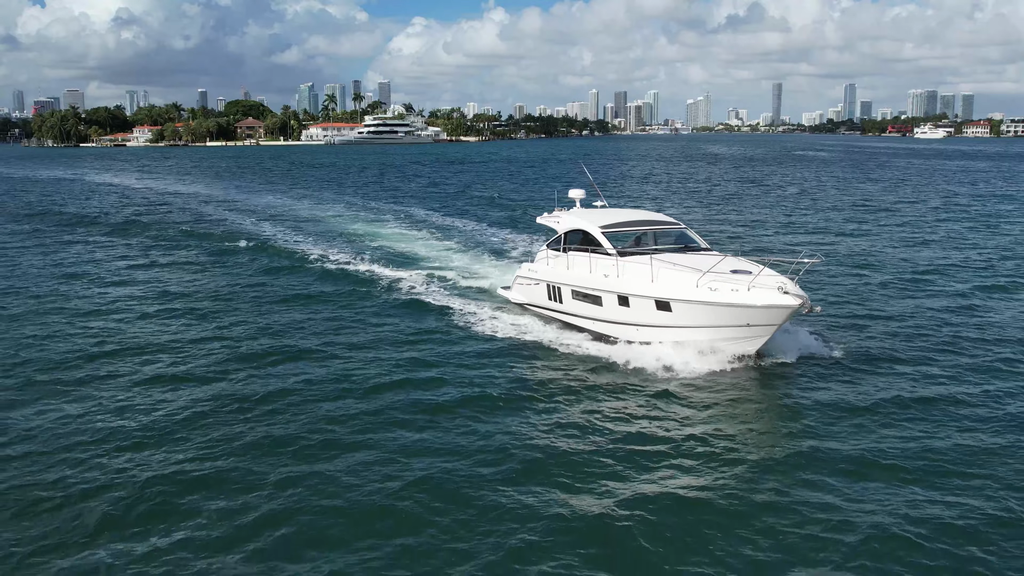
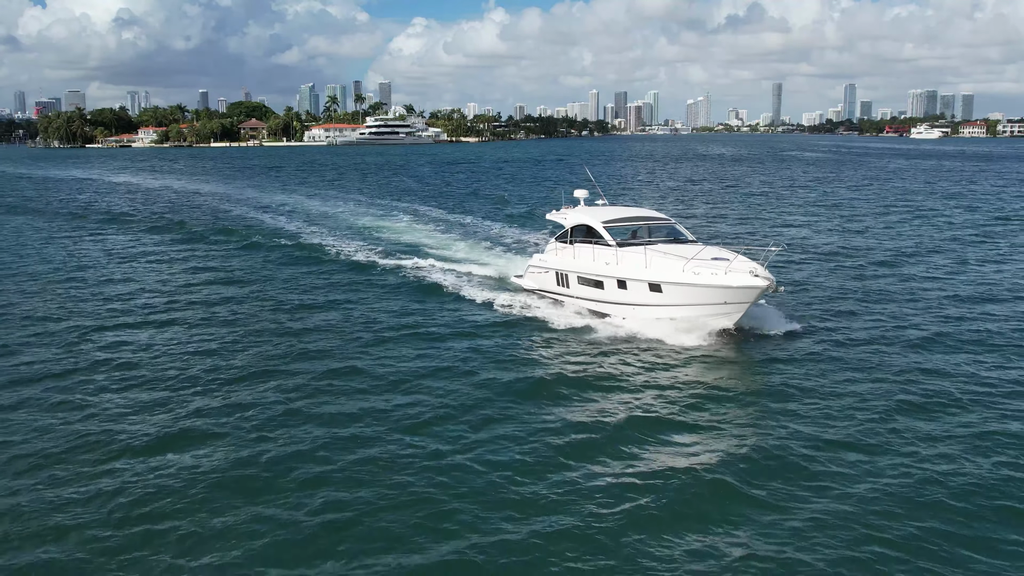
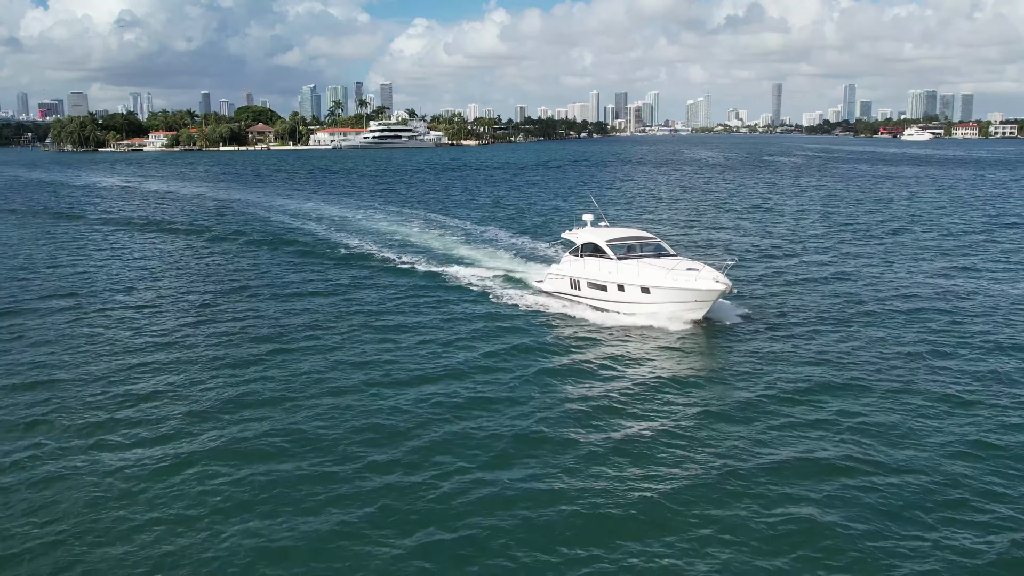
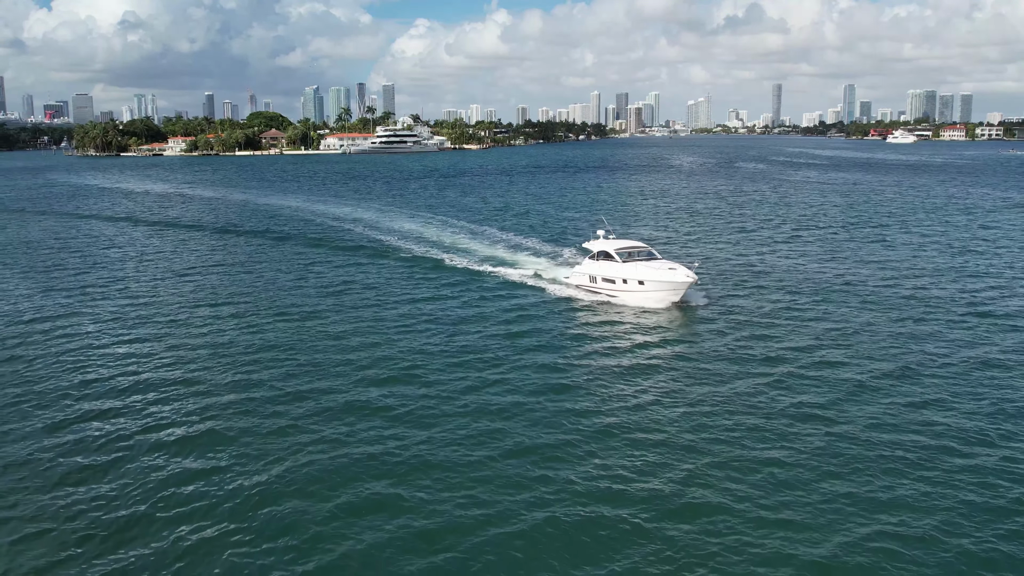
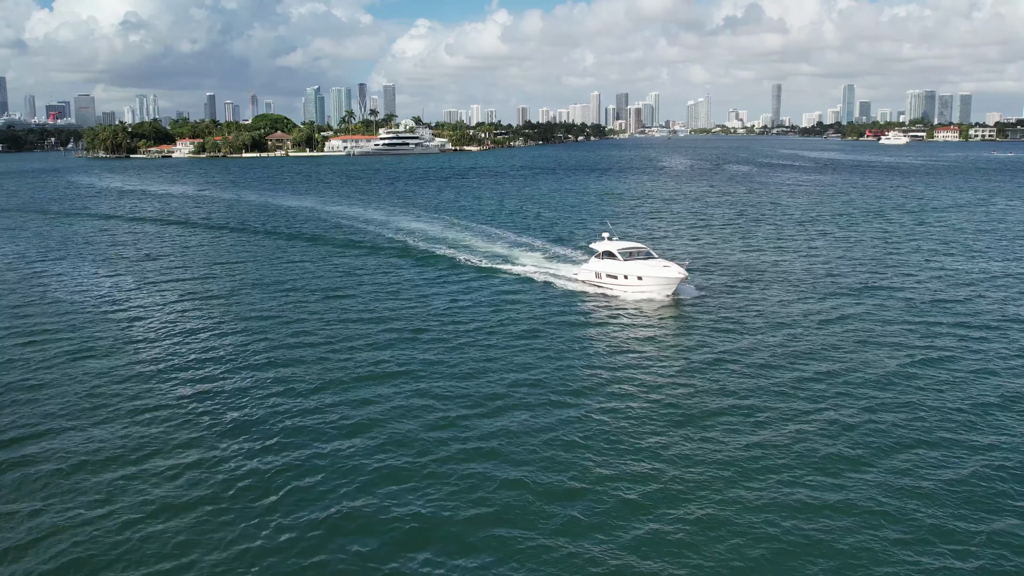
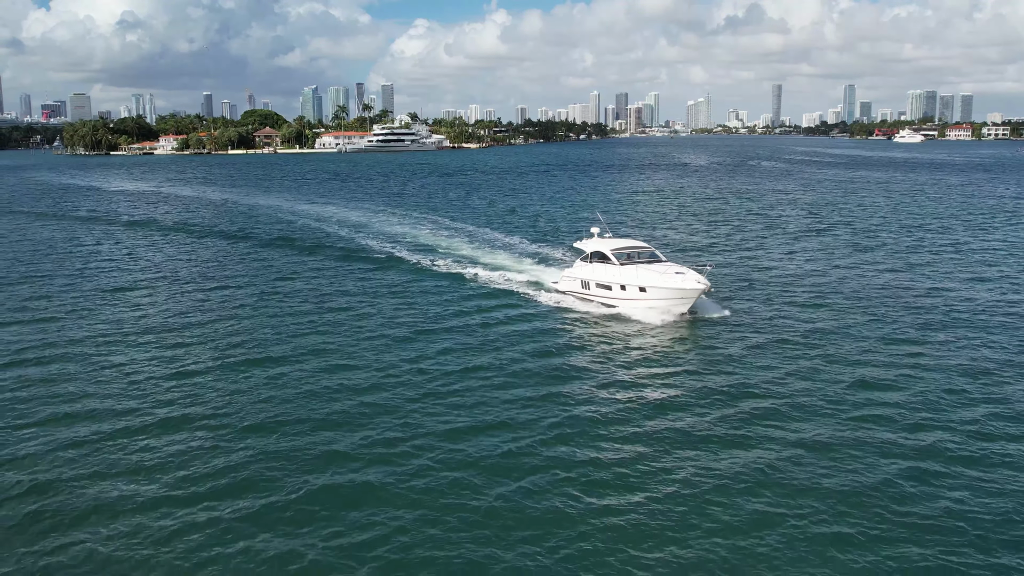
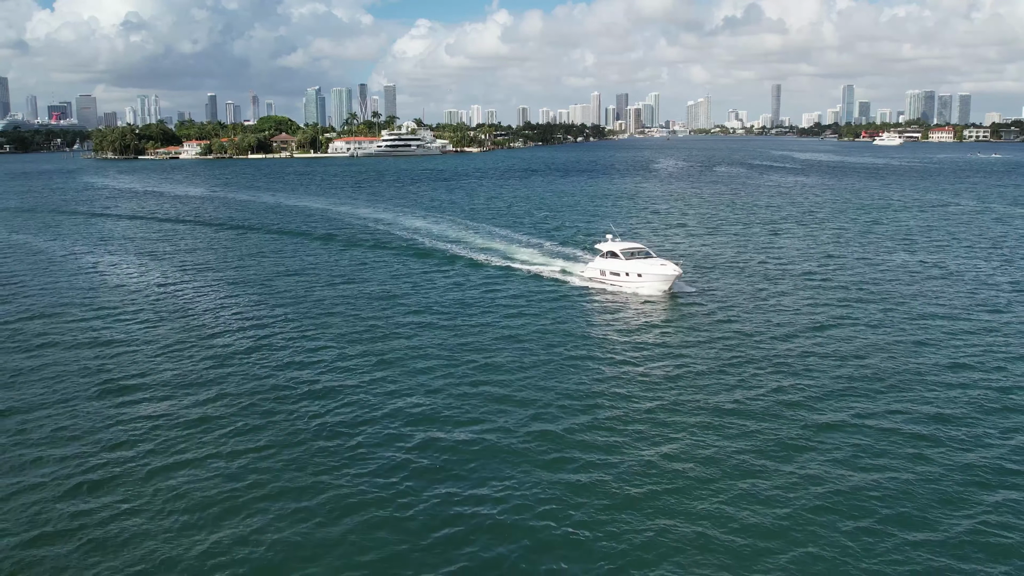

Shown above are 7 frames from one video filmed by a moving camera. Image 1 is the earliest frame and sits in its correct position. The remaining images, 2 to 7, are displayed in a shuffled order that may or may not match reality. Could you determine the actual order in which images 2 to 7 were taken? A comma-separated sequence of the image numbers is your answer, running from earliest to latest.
2, 3, 6, 4, 5, 7
